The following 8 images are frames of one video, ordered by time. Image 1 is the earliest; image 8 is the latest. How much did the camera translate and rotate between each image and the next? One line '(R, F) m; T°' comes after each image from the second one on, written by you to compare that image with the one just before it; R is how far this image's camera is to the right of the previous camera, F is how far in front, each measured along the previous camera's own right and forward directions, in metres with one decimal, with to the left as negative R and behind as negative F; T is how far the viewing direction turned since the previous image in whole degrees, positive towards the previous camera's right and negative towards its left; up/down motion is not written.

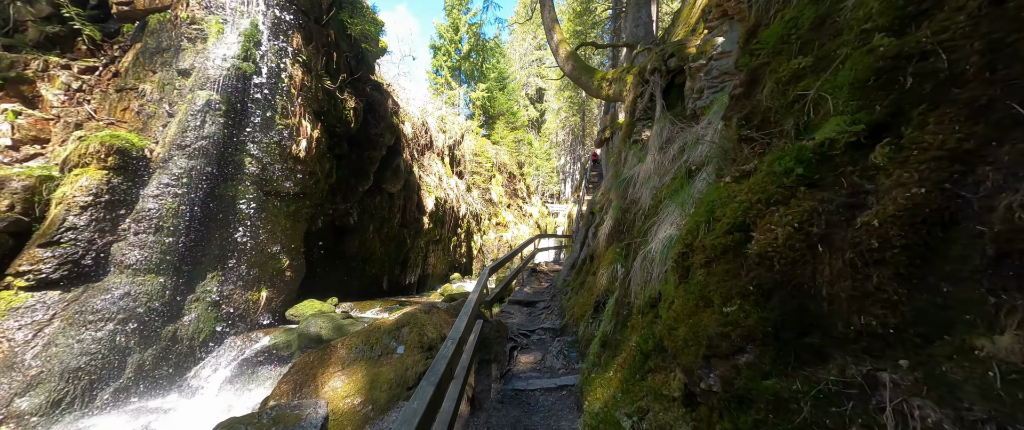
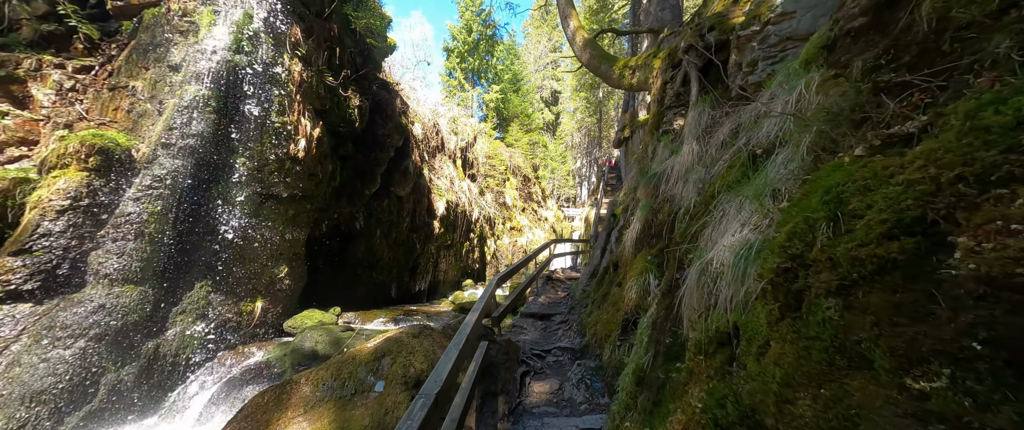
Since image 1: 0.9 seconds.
(+0.1, +0.7) m; -3°
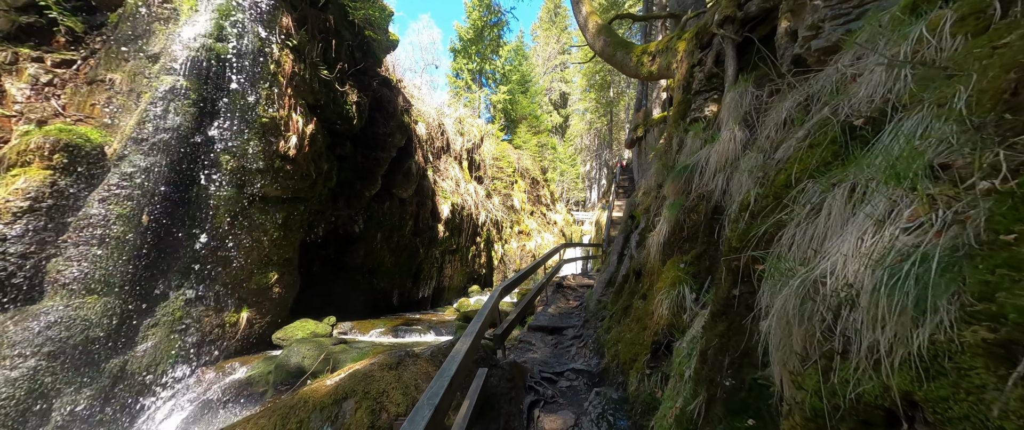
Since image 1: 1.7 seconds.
(0.0, +0.7) m; -1°
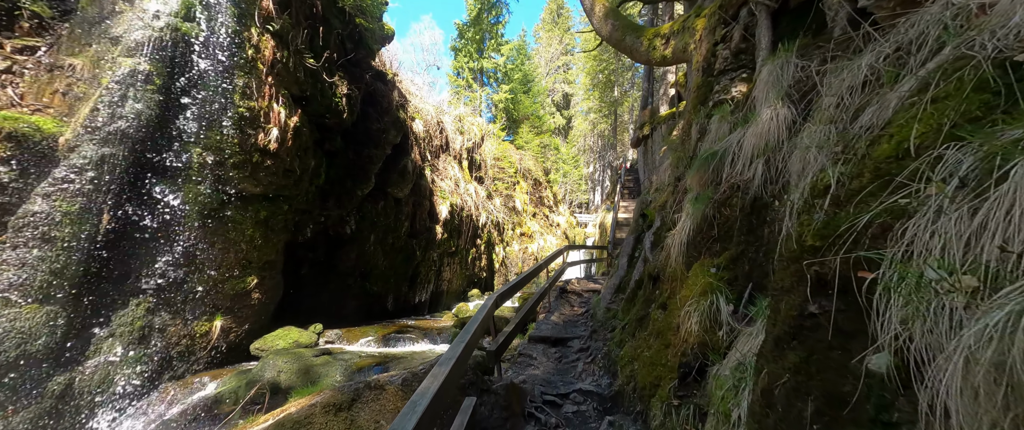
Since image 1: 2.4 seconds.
(+0.1, +0.6) m; 0°
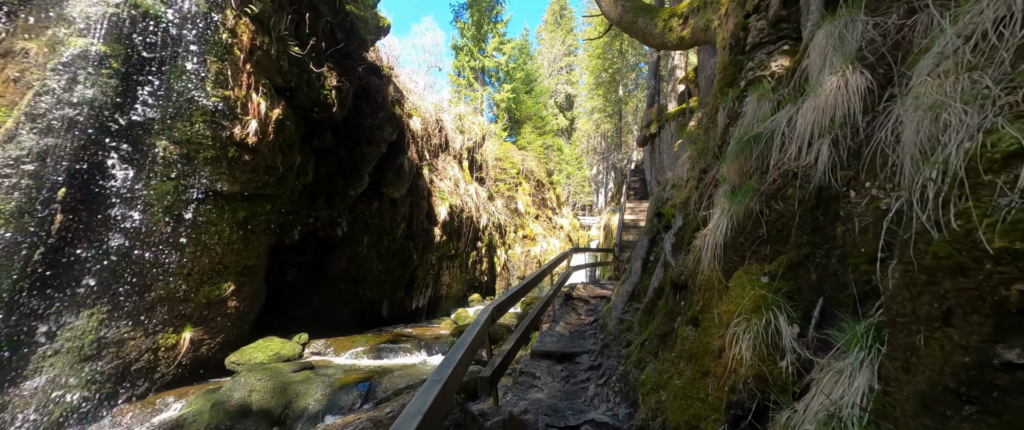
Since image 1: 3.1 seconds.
(0.0, +0.6) m; 0°
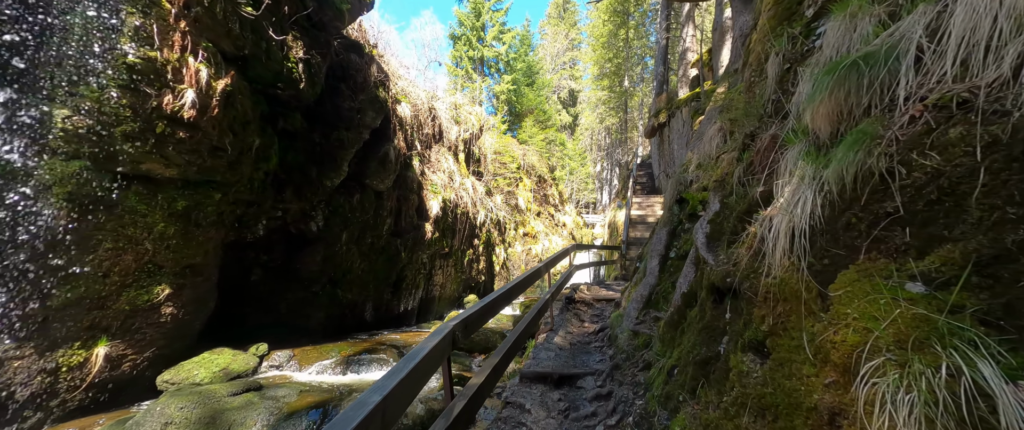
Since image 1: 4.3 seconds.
(+0.2, +1.0) m; -1°
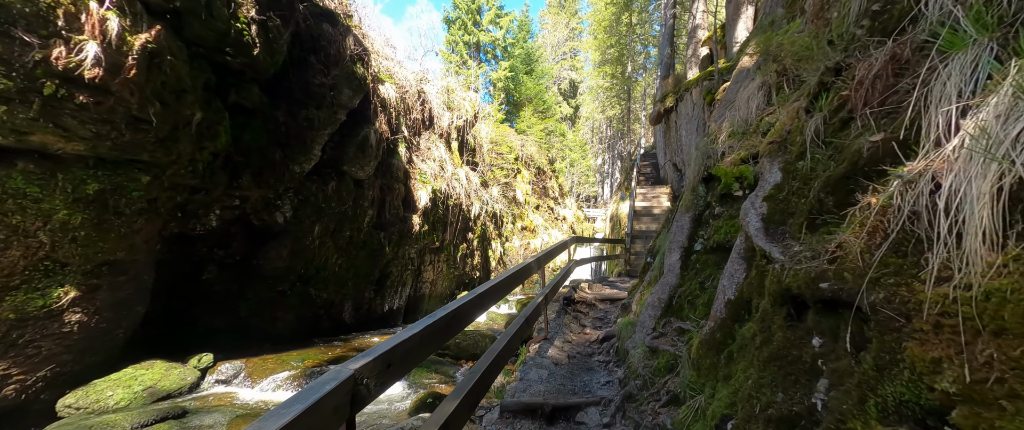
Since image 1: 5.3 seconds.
(+0.2, +1.0) m; 0°
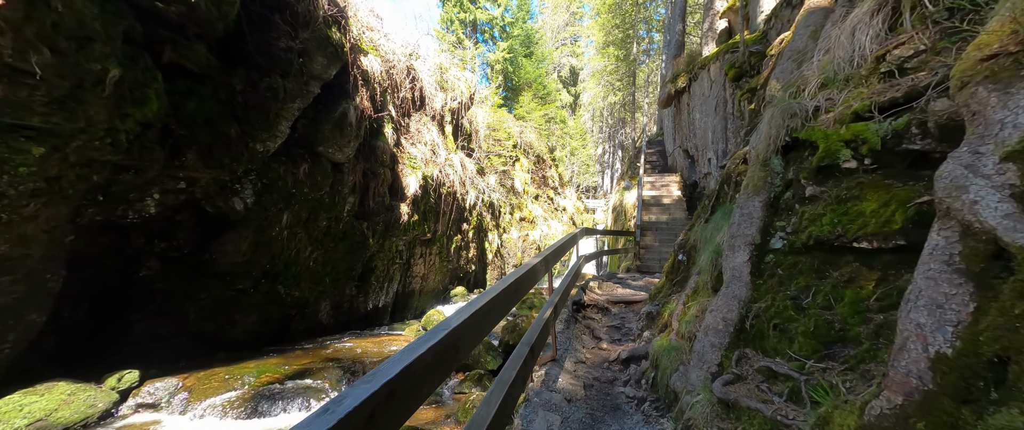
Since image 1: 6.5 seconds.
(0.0, +1.0) m; 0°
